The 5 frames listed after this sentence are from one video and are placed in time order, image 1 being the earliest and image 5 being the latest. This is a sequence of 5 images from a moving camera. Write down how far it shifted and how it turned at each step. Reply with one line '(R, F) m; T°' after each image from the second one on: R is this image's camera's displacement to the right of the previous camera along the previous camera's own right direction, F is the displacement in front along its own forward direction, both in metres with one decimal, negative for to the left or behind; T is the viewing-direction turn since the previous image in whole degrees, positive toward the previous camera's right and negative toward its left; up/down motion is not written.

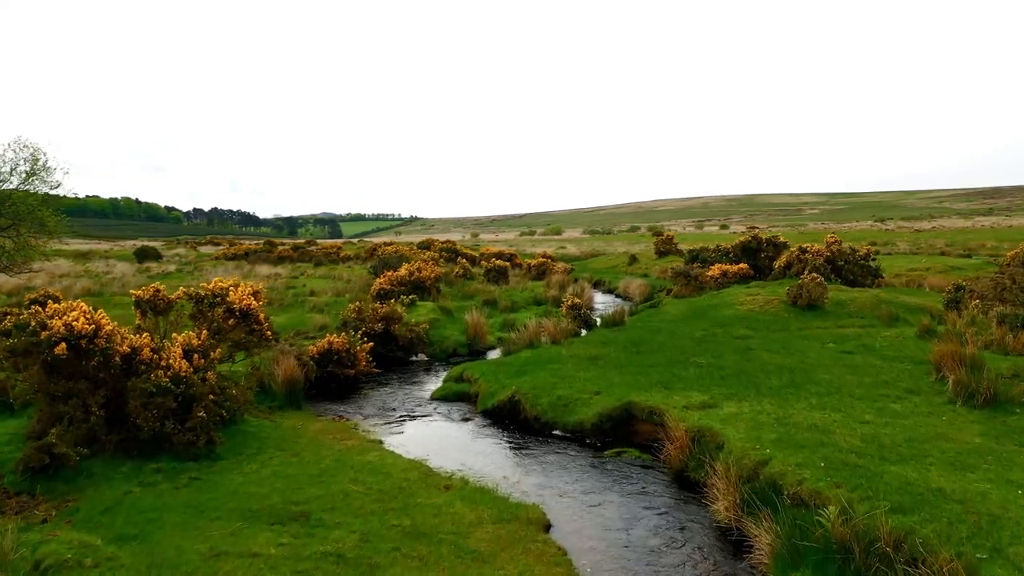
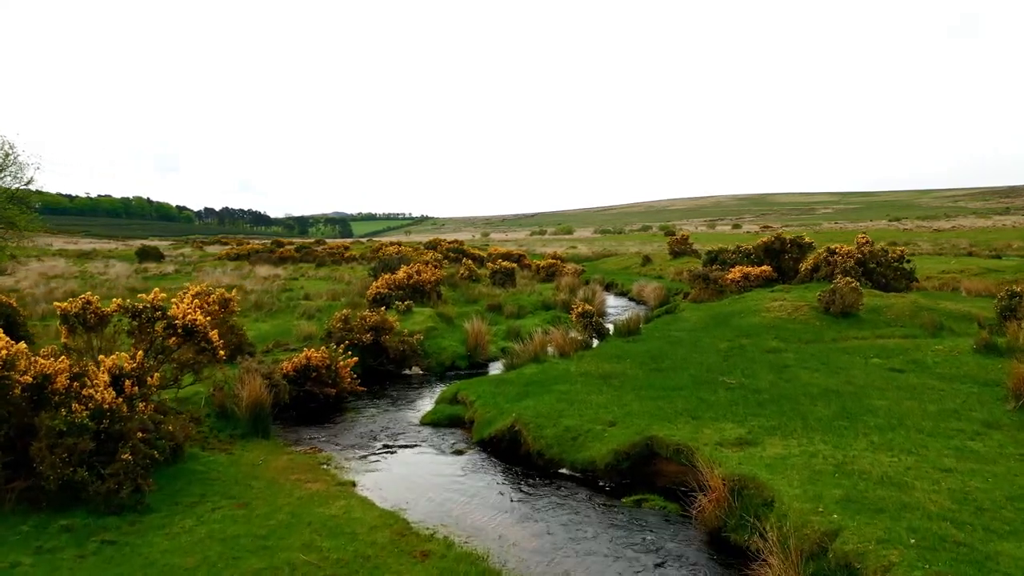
(+0.2, +2.0) m; -1°
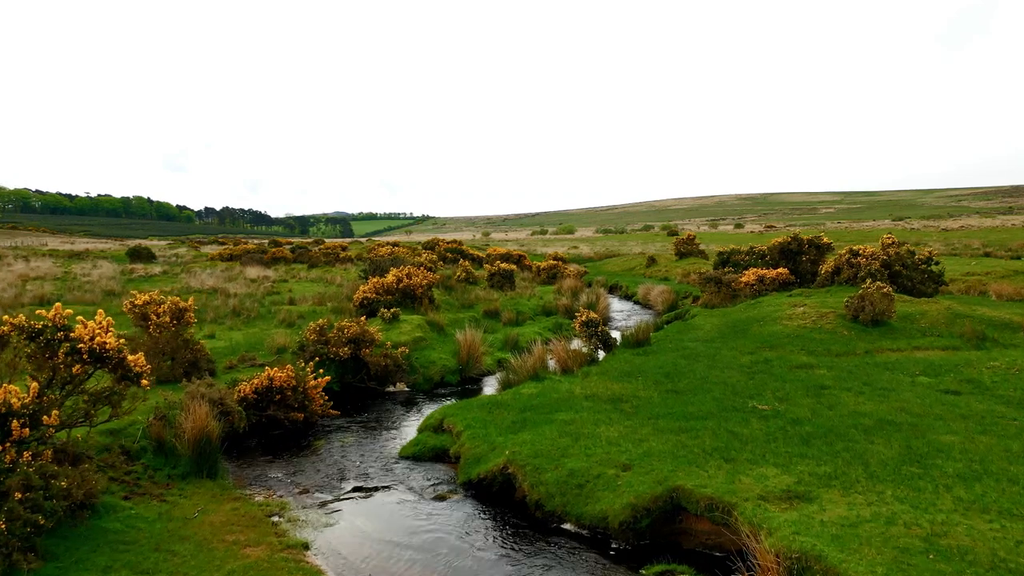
(+0.1, +2.0) m; 0°
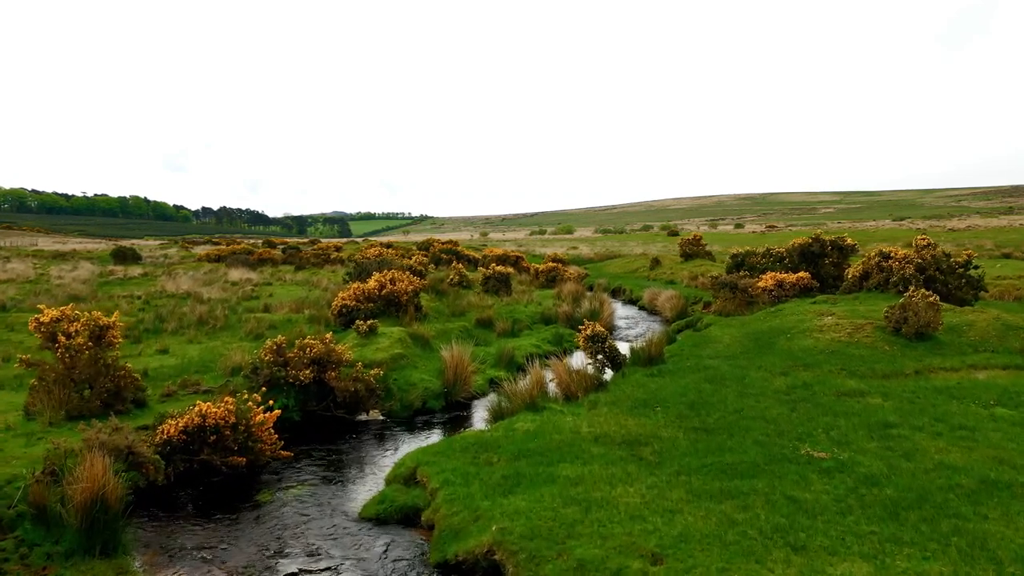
(+0.1, +2.5) m; 0°
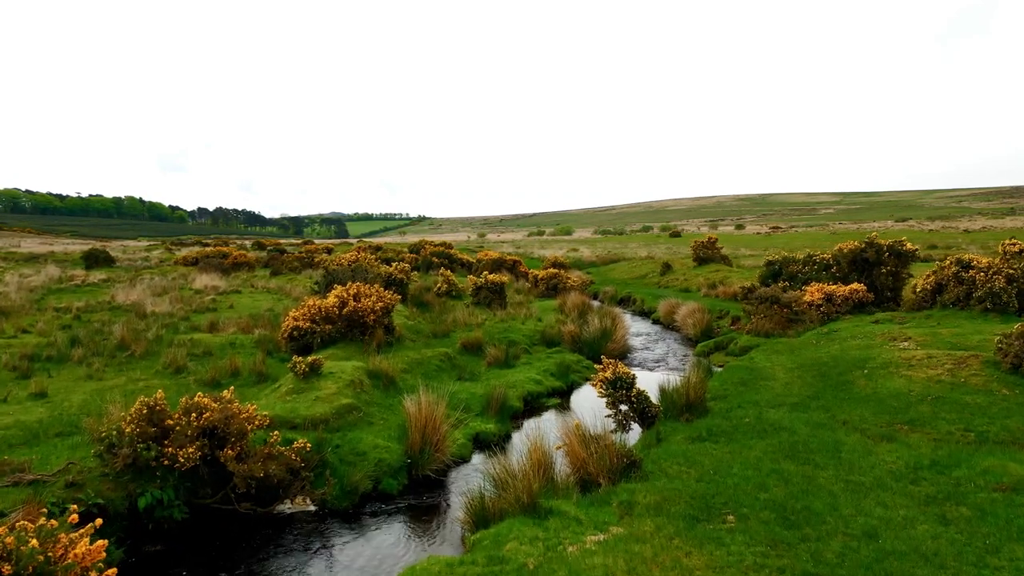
(+0.1, +4.5) m; 0°
